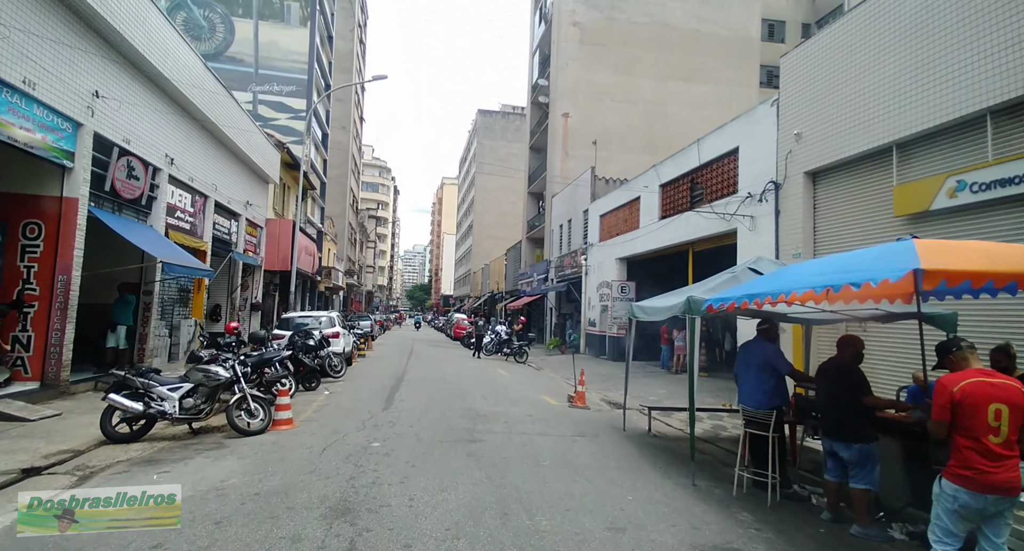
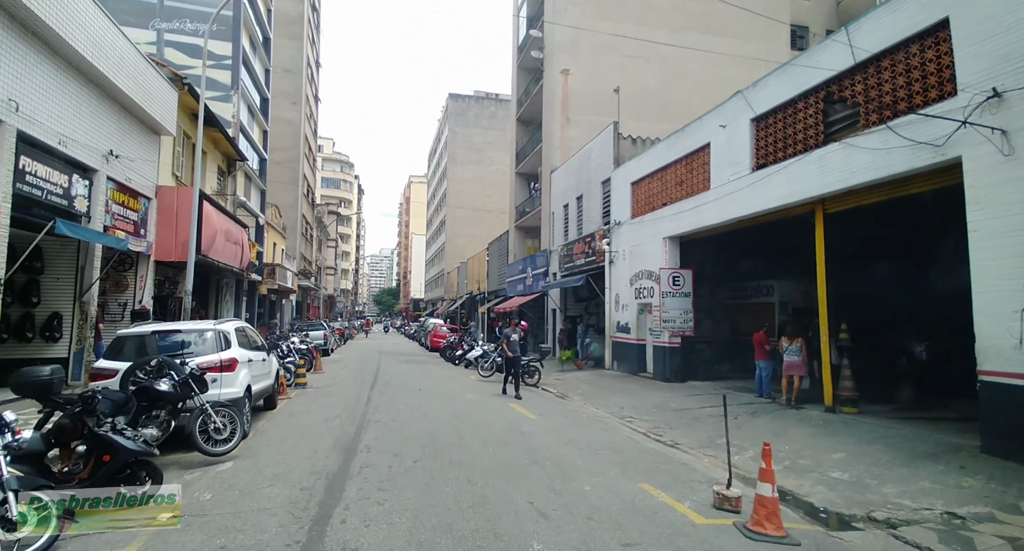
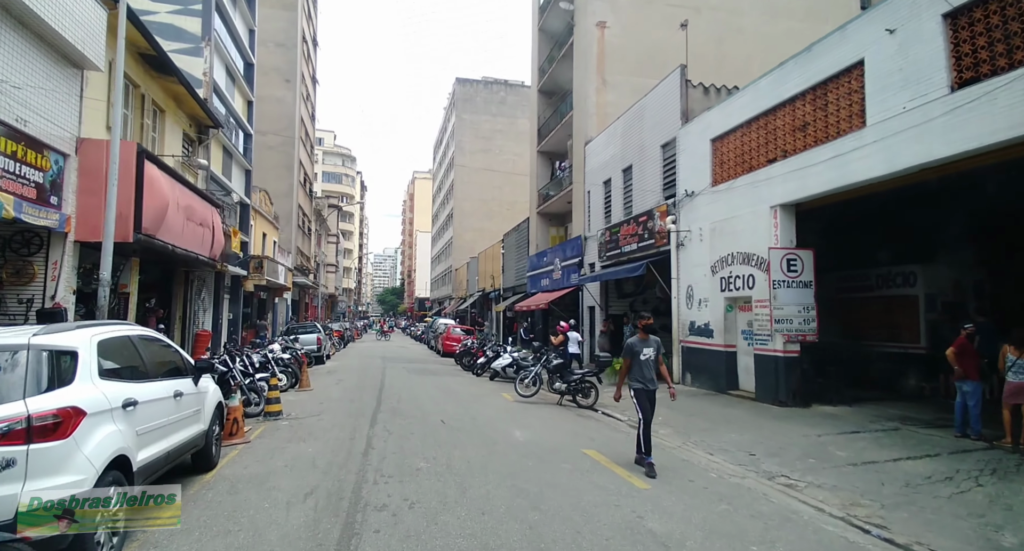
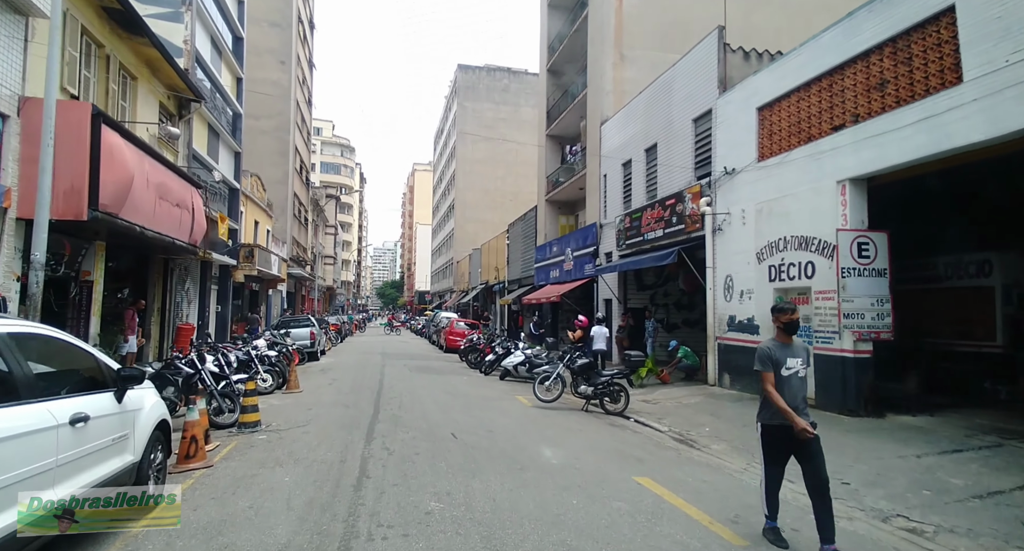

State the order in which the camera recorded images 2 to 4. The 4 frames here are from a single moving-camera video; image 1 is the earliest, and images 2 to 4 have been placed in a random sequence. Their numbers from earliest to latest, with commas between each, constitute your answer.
2, 3, 4
